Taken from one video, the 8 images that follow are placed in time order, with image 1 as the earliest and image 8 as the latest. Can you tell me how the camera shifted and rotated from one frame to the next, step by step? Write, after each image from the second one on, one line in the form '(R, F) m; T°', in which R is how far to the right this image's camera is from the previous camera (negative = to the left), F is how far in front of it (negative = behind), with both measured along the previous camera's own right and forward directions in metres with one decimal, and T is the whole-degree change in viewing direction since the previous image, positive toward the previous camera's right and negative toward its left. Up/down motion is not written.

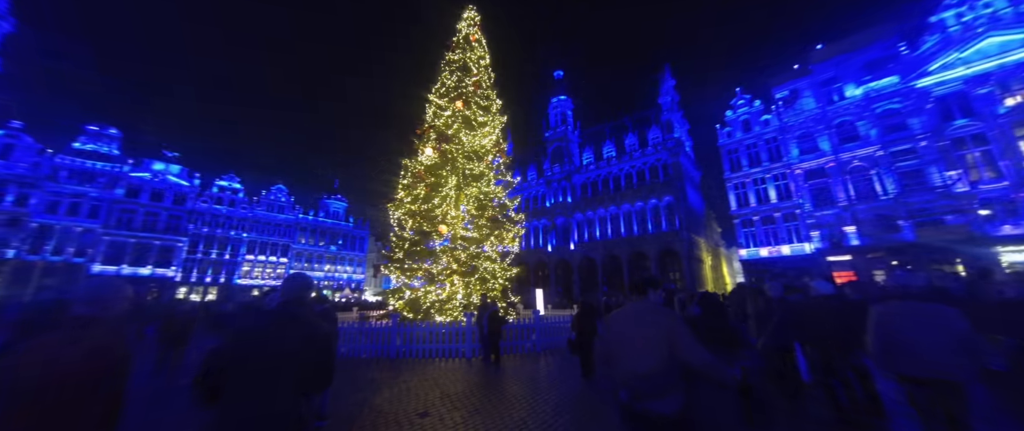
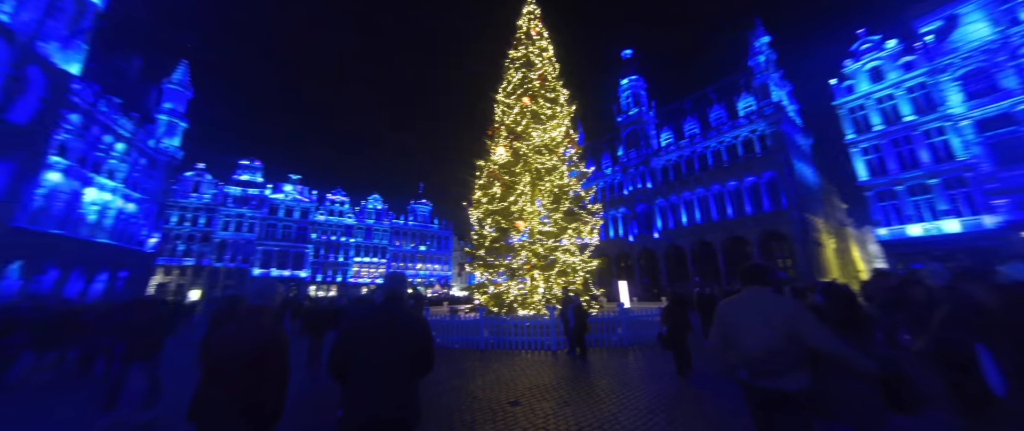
(0.0, 0.0) m; -13°
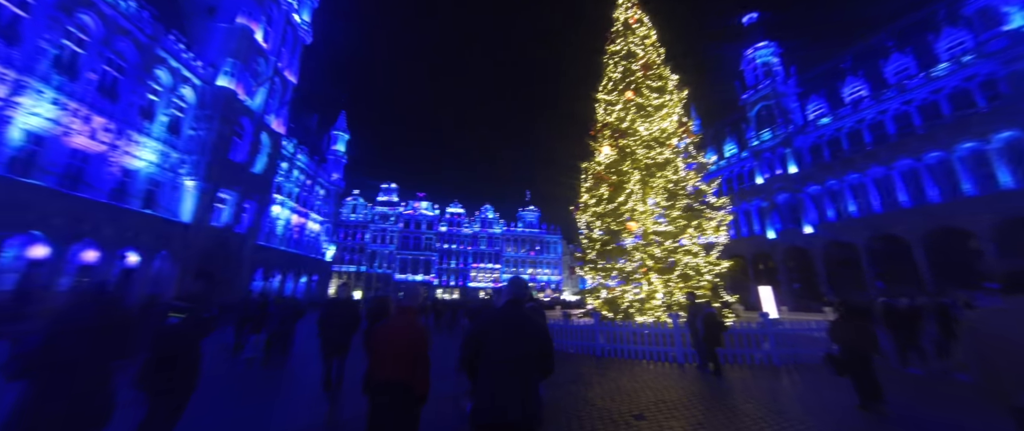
(0.0, +0.1) m; -18°
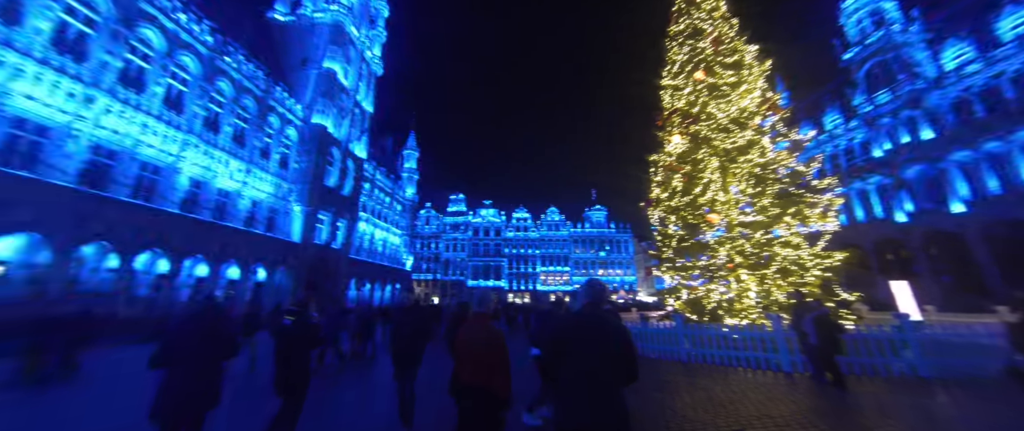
(0.0, +0.2) m; -11°
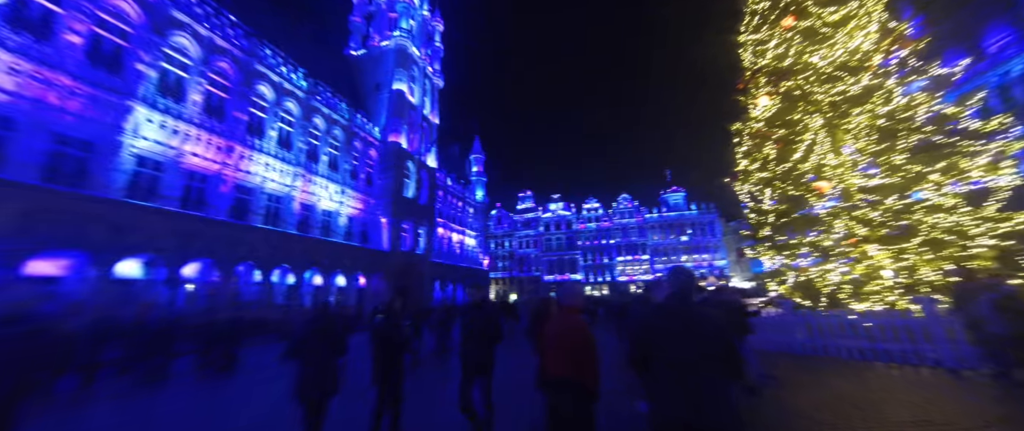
(+0.1, +0.4) m; -12°
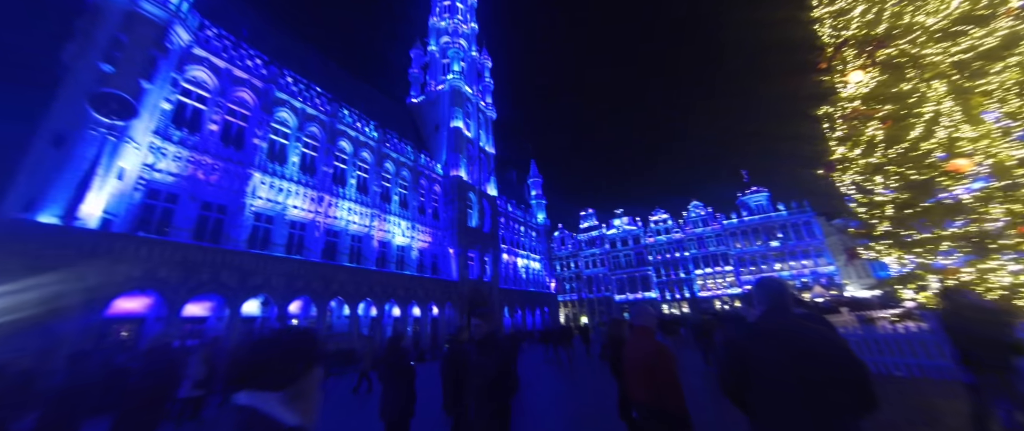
(+0.2, +0.7) m; -10°
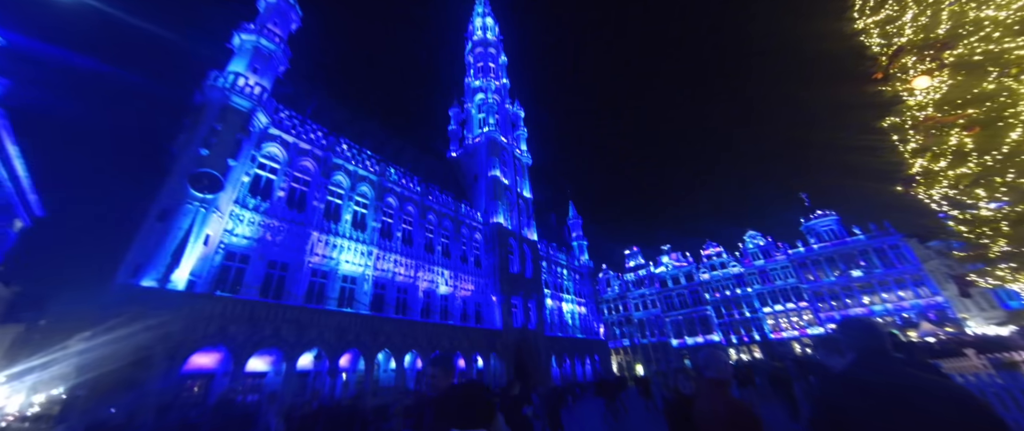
(+0.4, +0.9) m; -7°
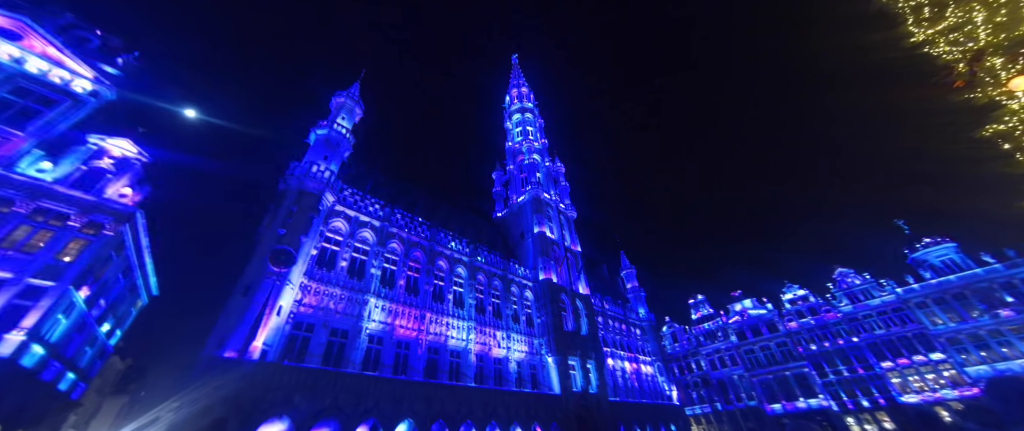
(0.0, +1.0) m; -8°
